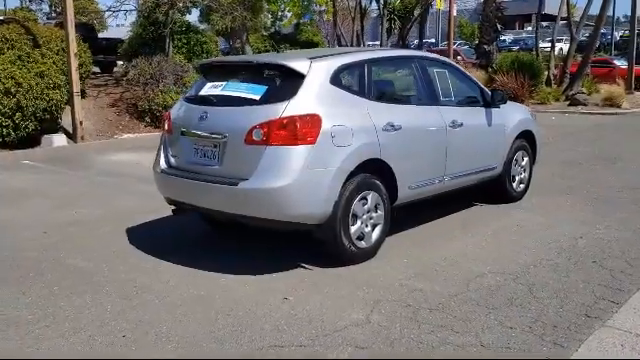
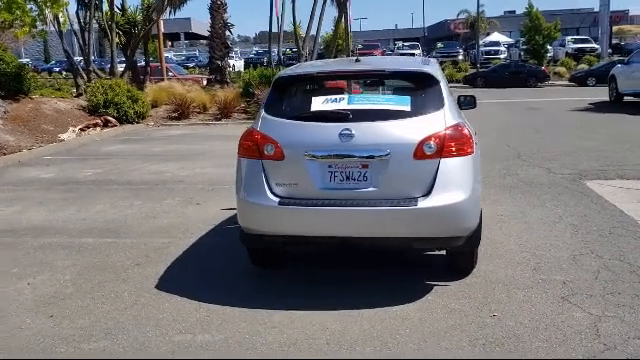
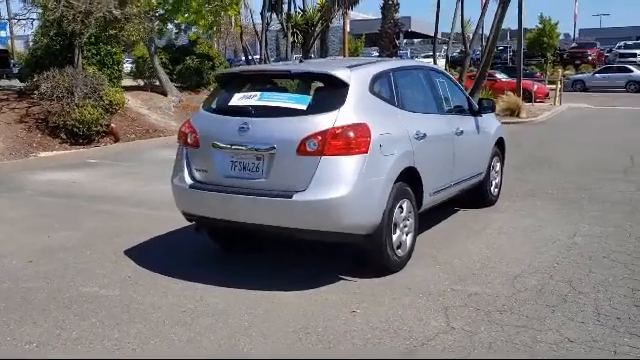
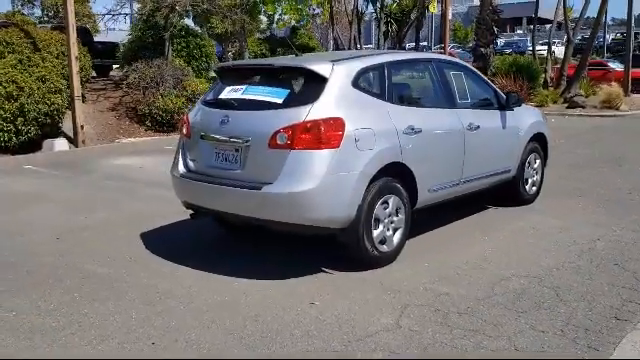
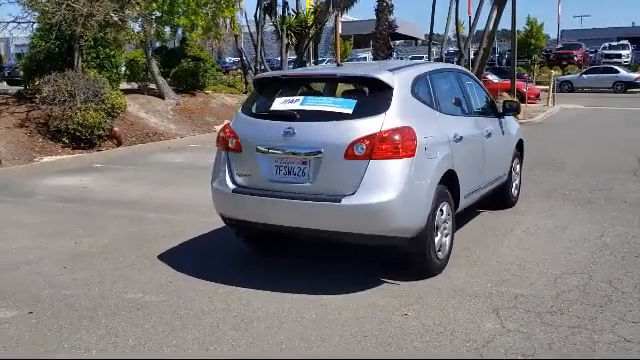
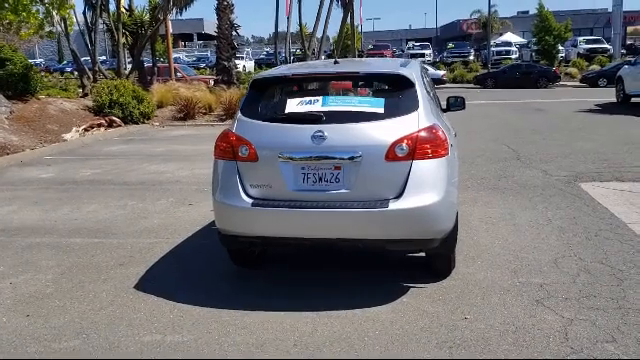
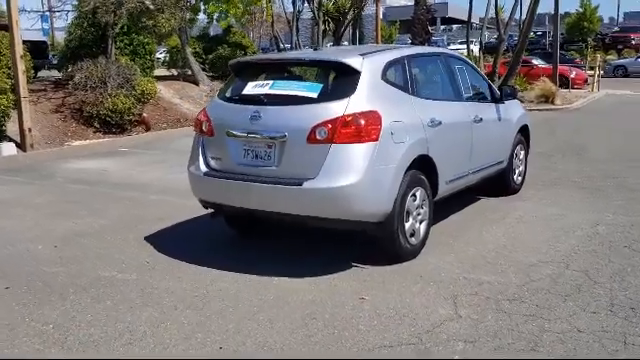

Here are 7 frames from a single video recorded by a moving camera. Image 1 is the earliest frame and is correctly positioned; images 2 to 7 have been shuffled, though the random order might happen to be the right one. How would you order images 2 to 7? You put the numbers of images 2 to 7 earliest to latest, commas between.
4, 7, 3, 5, 6, 2
